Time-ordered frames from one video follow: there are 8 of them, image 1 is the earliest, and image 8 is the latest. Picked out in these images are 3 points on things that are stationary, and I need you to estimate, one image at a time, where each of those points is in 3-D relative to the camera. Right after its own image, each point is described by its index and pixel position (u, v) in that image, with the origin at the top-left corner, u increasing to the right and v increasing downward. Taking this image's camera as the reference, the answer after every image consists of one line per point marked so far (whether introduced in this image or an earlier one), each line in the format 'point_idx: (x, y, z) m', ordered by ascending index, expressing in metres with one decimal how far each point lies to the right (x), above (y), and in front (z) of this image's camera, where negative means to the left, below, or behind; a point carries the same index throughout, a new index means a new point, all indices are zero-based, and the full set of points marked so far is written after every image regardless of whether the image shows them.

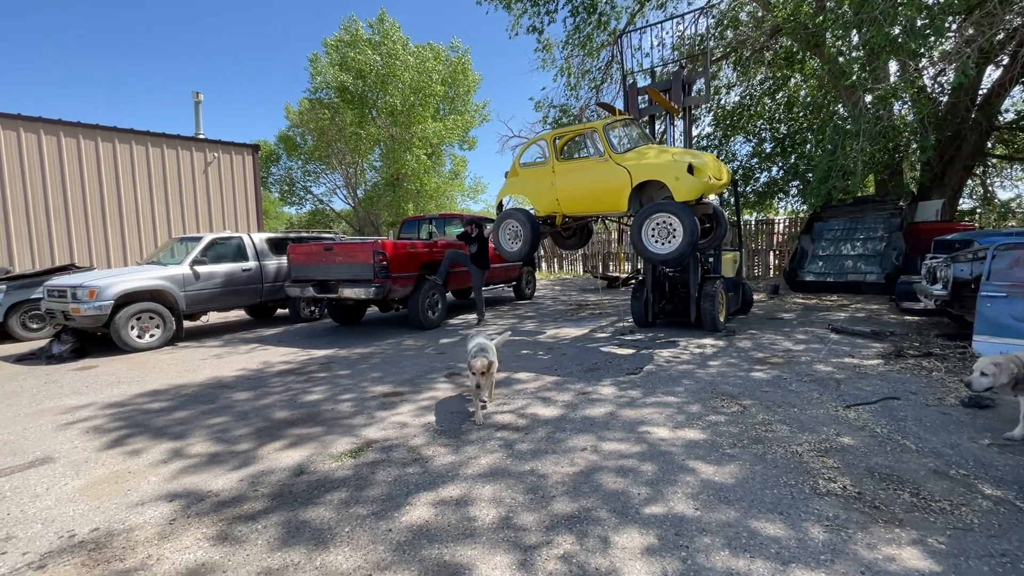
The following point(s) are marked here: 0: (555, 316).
0: (+0.9, -0.6, +9.8) m
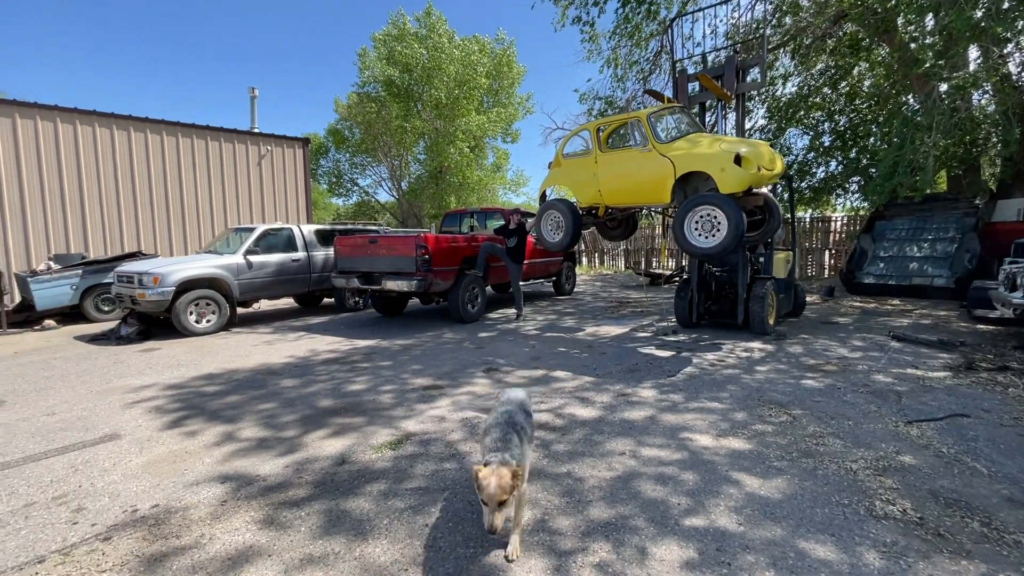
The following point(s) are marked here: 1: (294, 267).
0: (+1.7, -0.5, +9.7) m
1: (-4.2, +0.4, +9.2) m
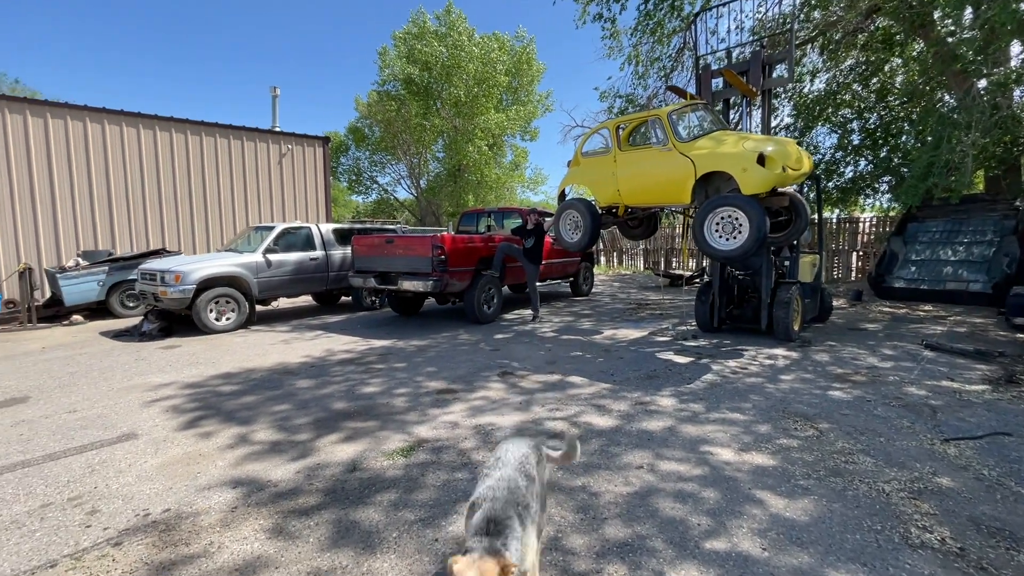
0: (+2.0, -0.5, +9.5) m
1: (-3.9, +0.4, +9.2) m
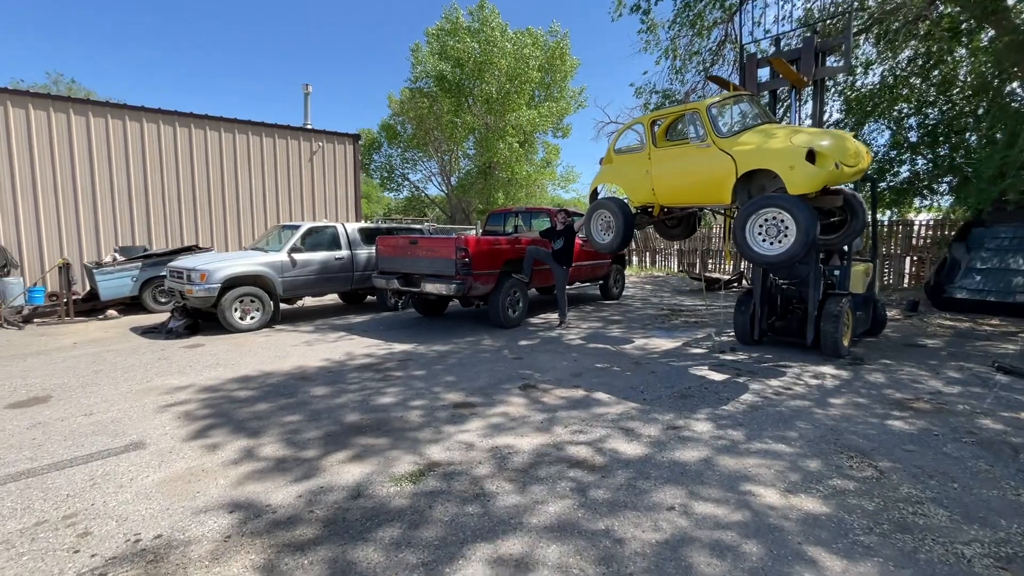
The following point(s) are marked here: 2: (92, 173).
0: (+2.5, -0.7, +9.1) m
1: (-3.4, +0.4, +9.1) m
2: (-10.2, +2.8, +11.6) m
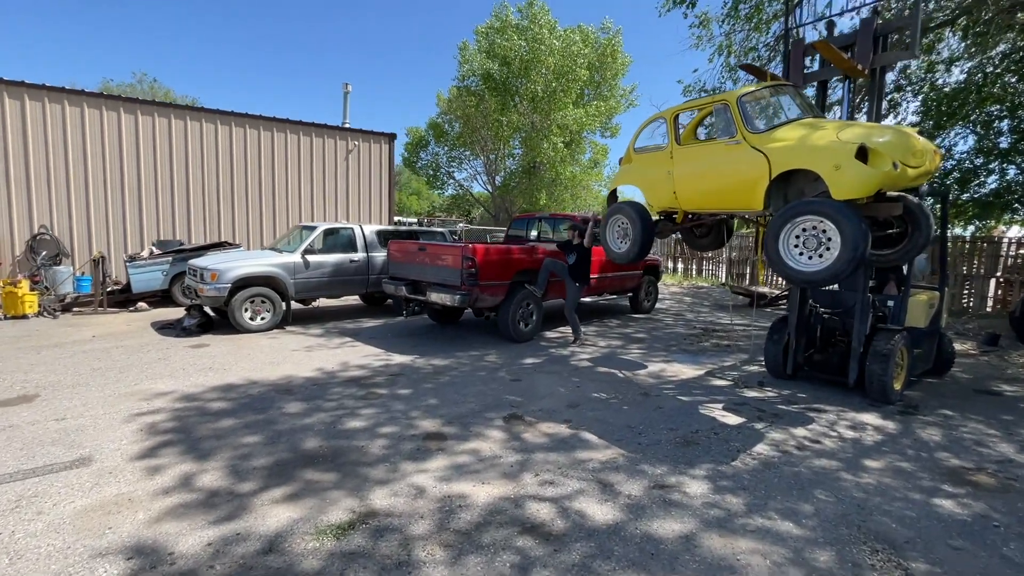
0: (+2.7, -1.0, +8.3) m
1: (-3.0, +0.4, +9.0) m
2: (-9.5, +3.0, +12.2) m
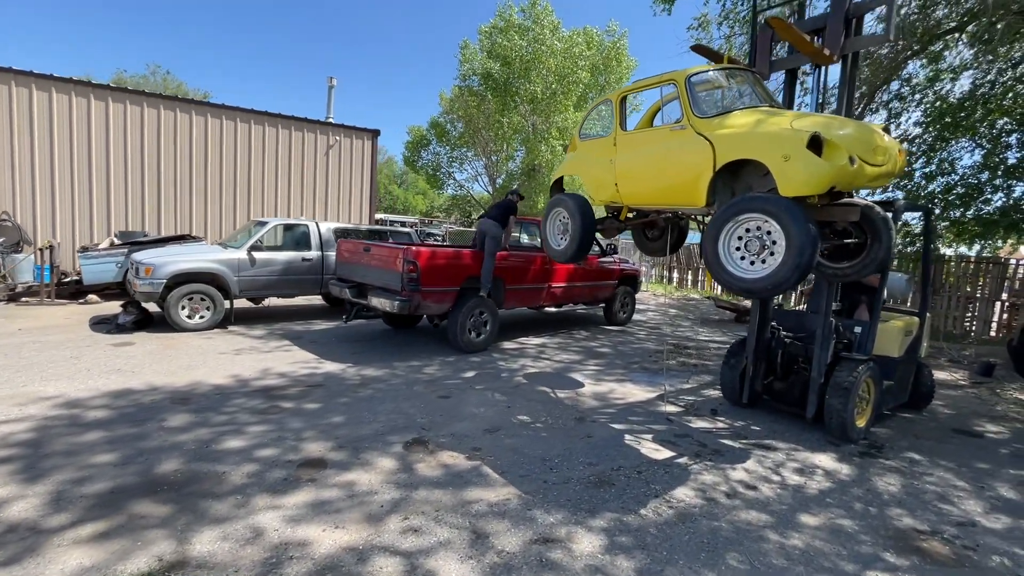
0: (+2.0, -1.2, +7.8) m
1: (-3.7, +0.4, +8.6) m
2: (-10.1, +3.2, +11.9) m
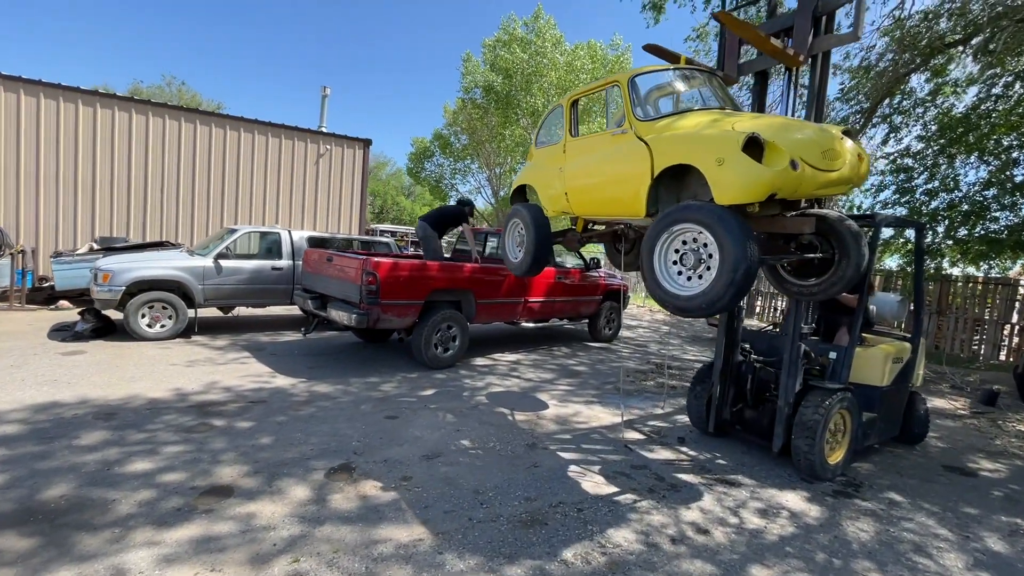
0: (+1.5, -1.4, +7.4) m
1: (-4.2, +0.2, +8.3) m
2: (-10.4, +3.1, +11.8) m
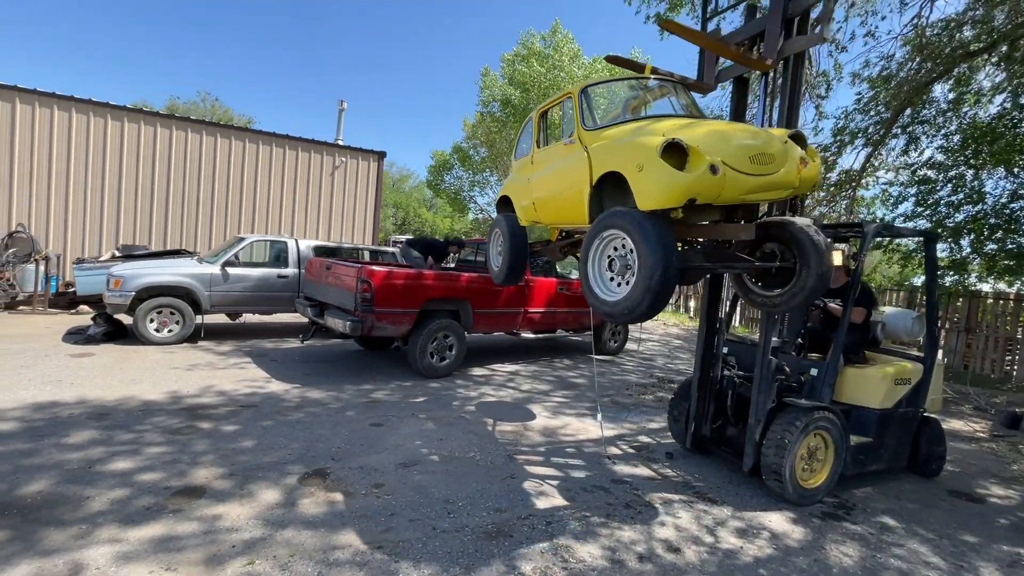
0: (+1.4, -1.6, +7.3) m
1: (-4.1, +0.1, +8.5) m
2: (-10.2, +2.9, +12.4) m
